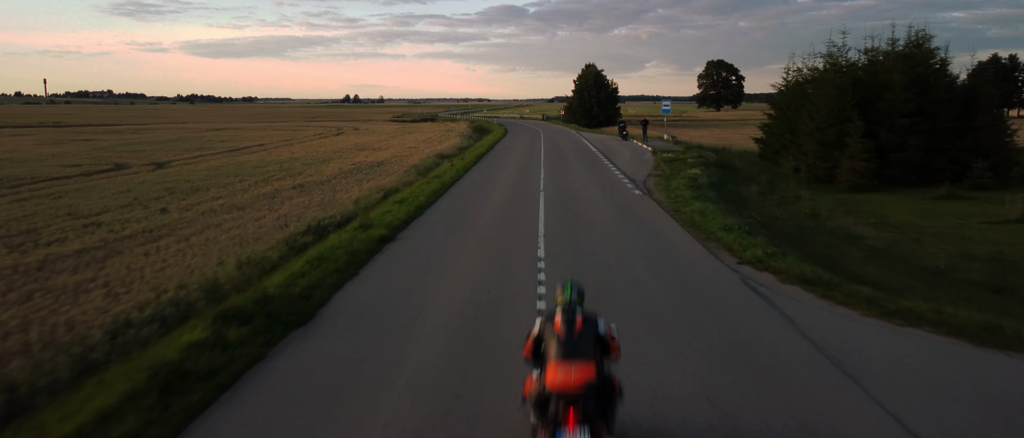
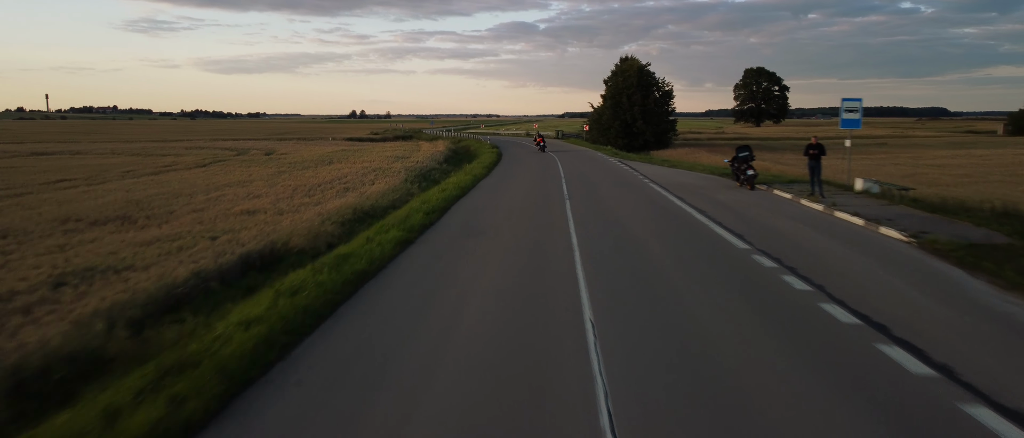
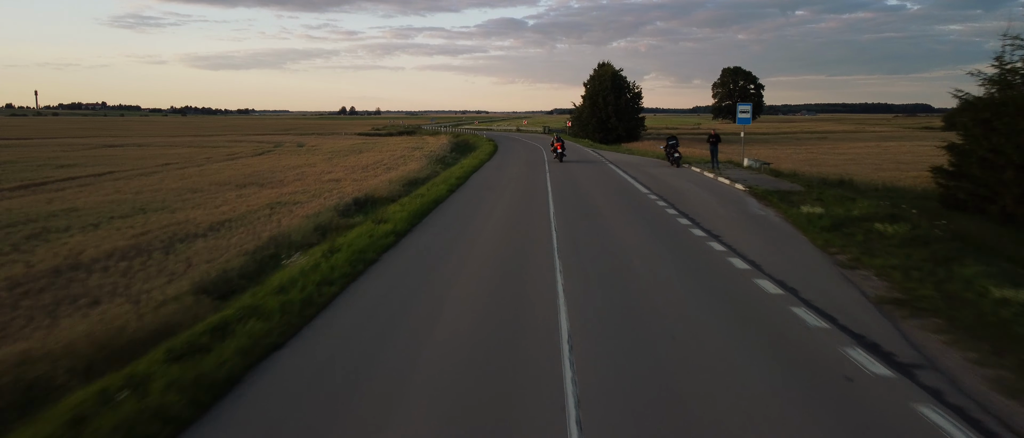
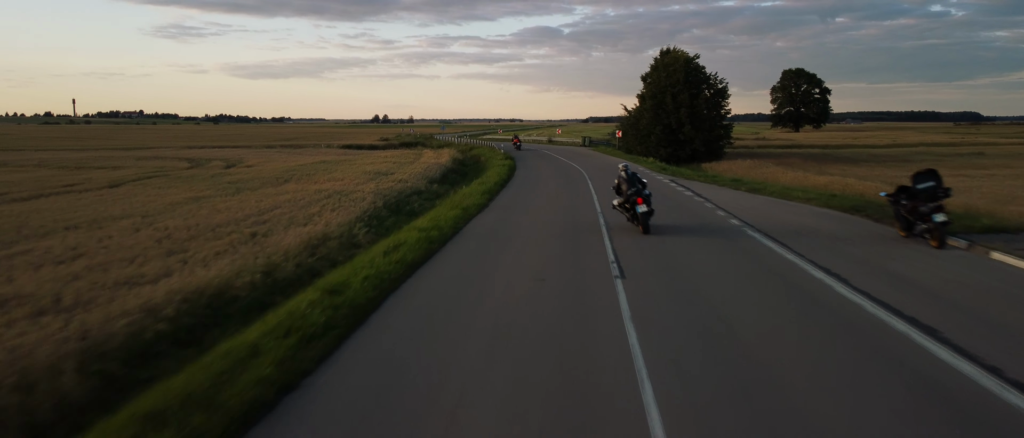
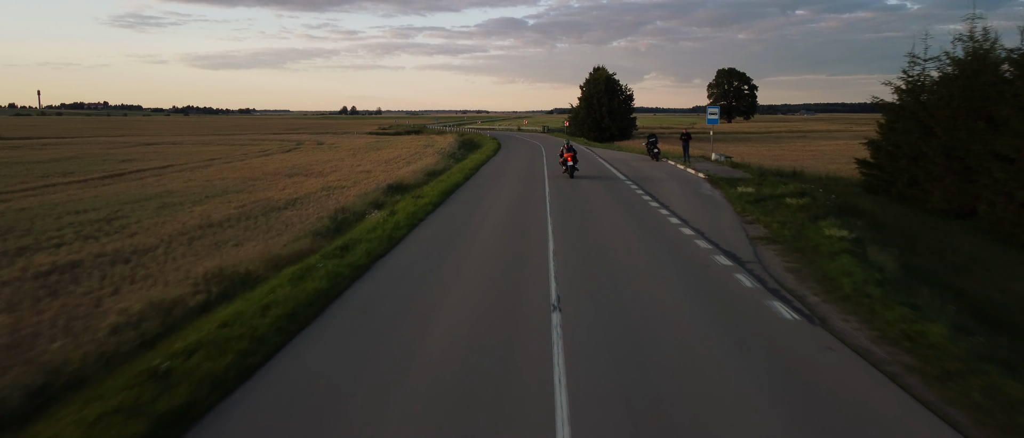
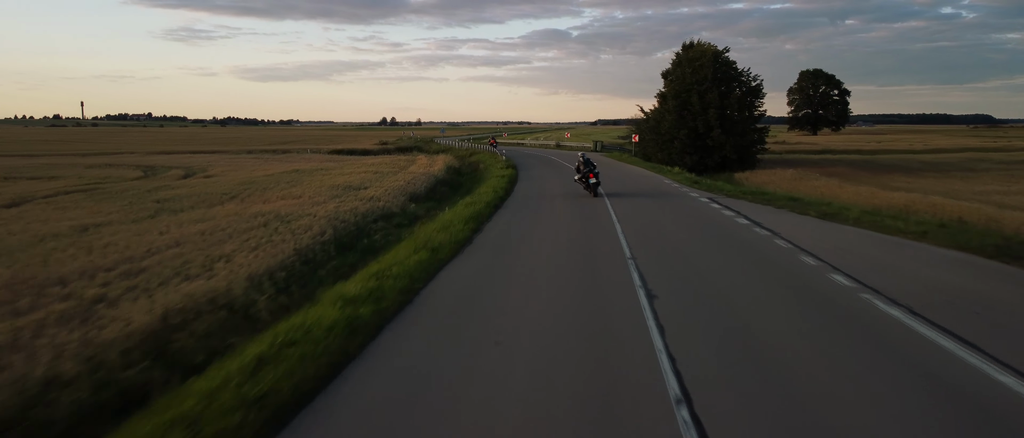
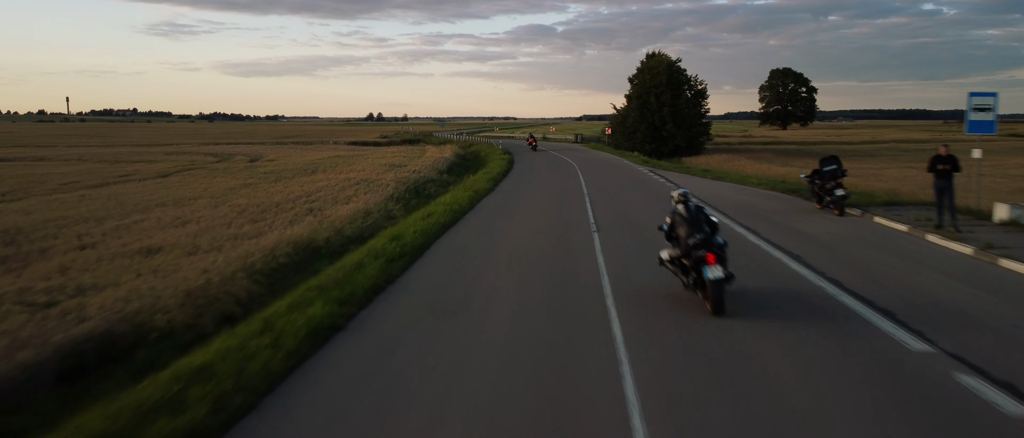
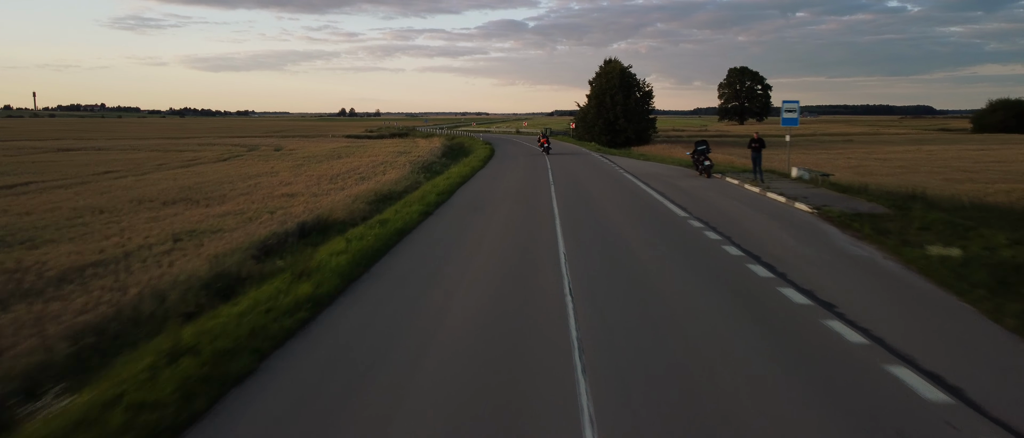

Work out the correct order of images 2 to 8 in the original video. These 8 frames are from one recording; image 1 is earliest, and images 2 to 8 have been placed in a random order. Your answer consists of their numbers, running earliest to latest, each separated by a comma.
5, 3, 8, 2, 7, 4, 6
